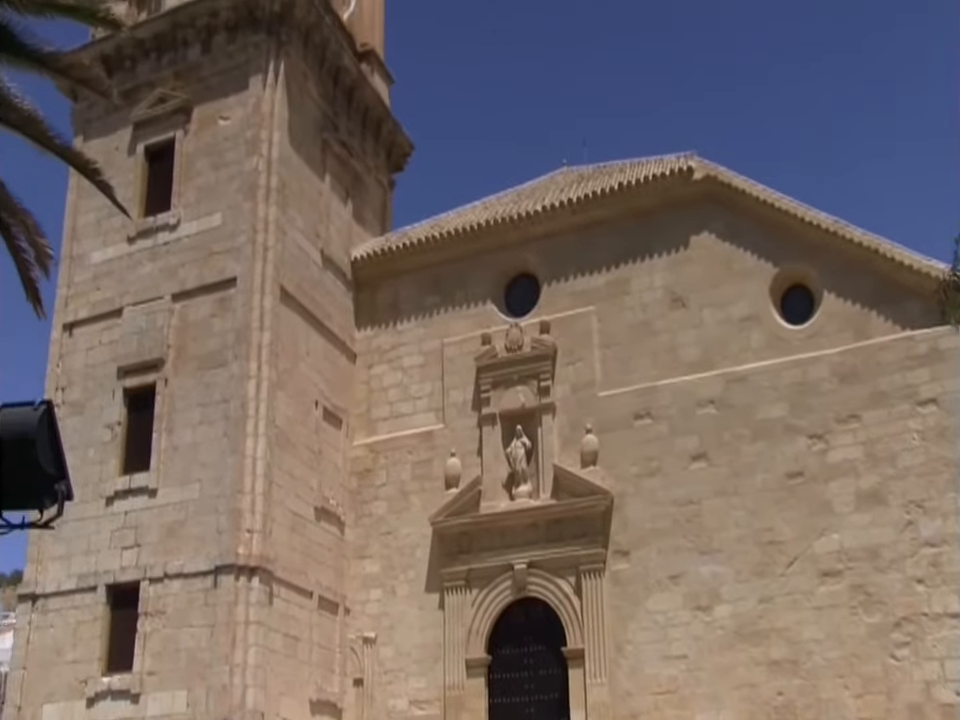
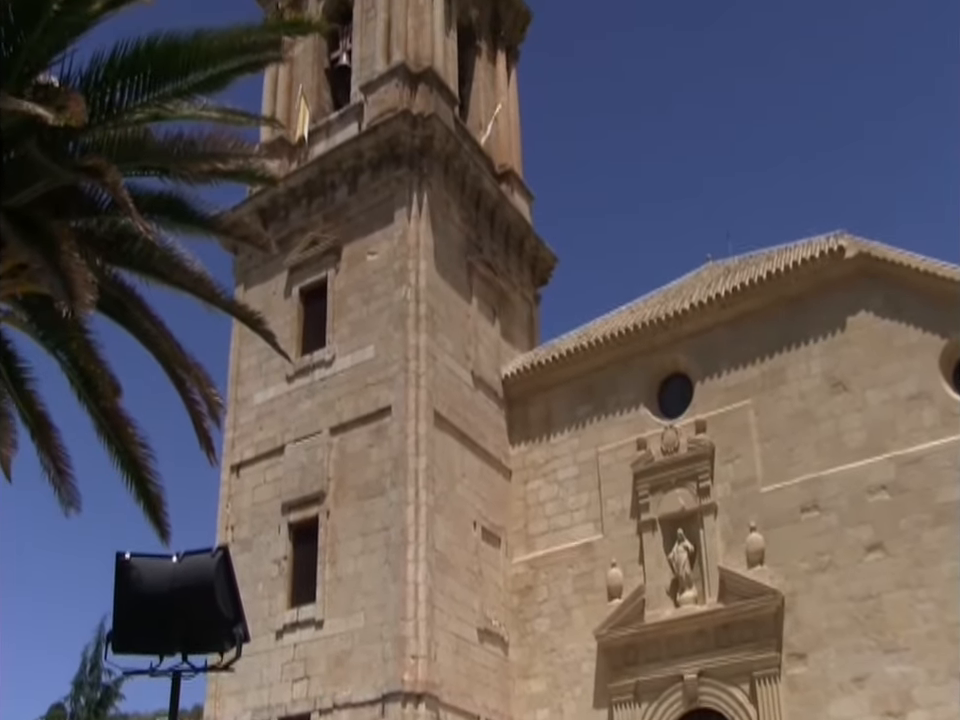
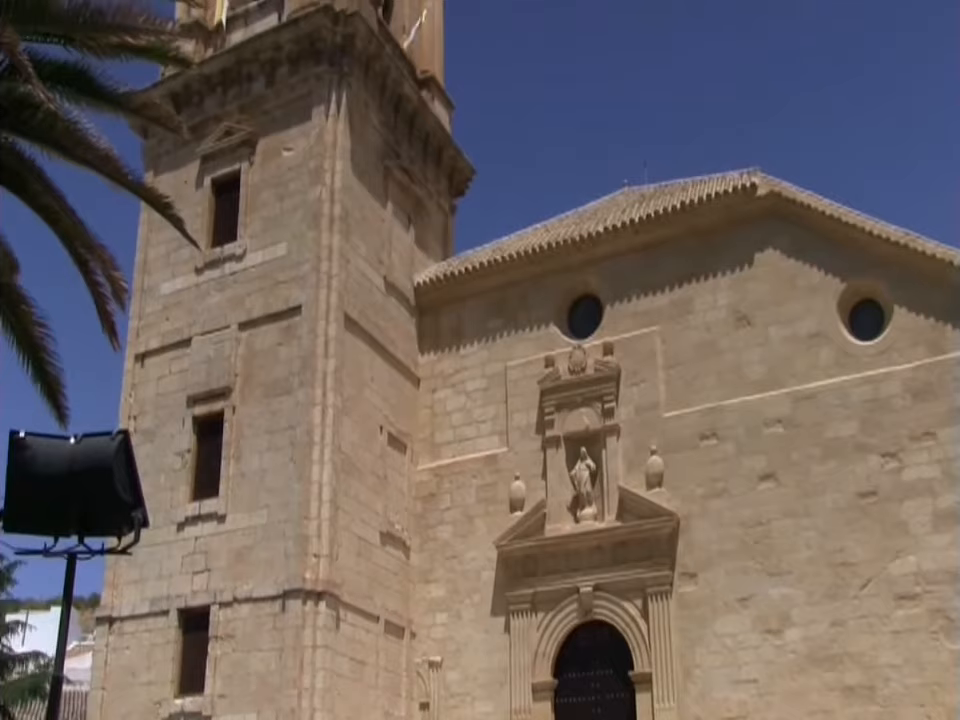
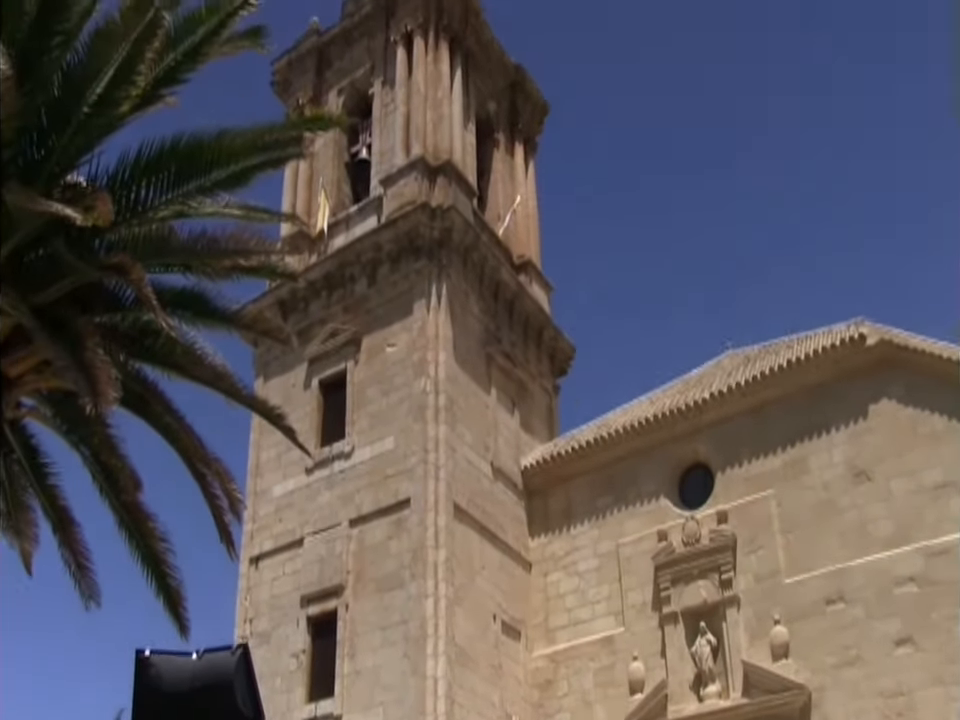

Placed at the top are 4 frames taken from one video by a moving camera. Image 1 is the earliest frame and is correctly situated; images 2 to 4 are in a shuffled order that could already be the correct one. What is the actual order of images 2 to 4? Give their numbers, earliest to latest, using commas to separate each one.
3, 2, 4
